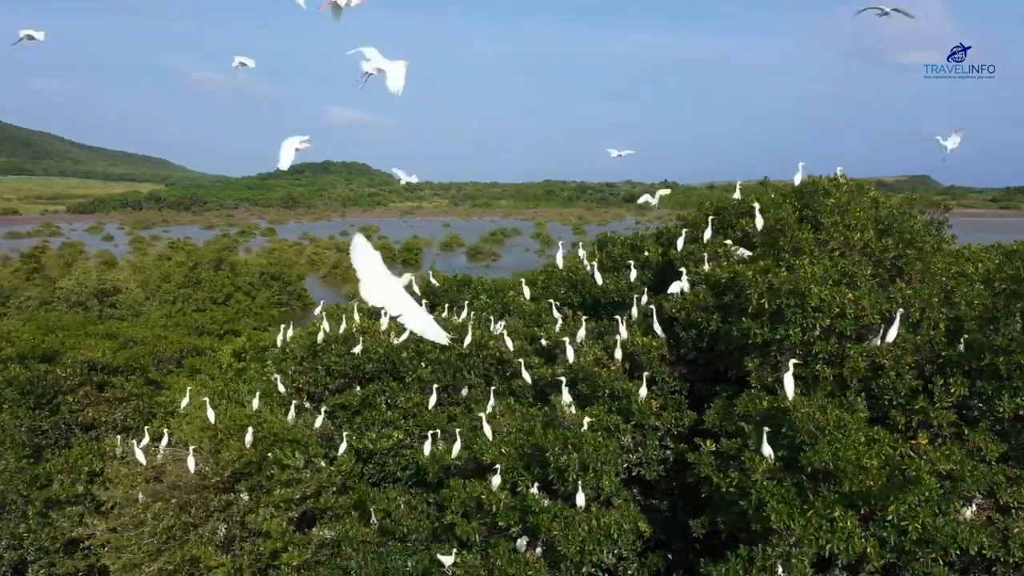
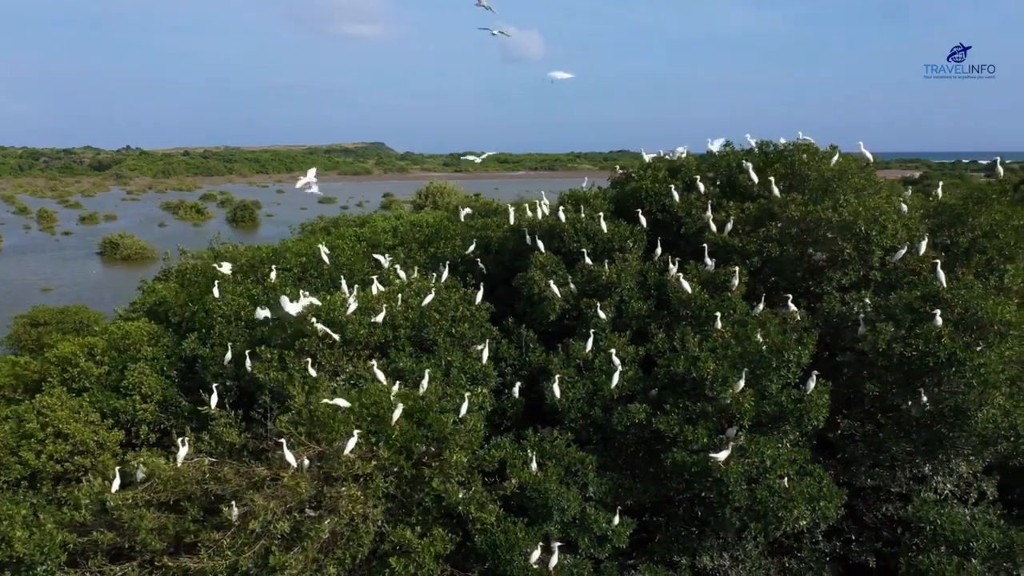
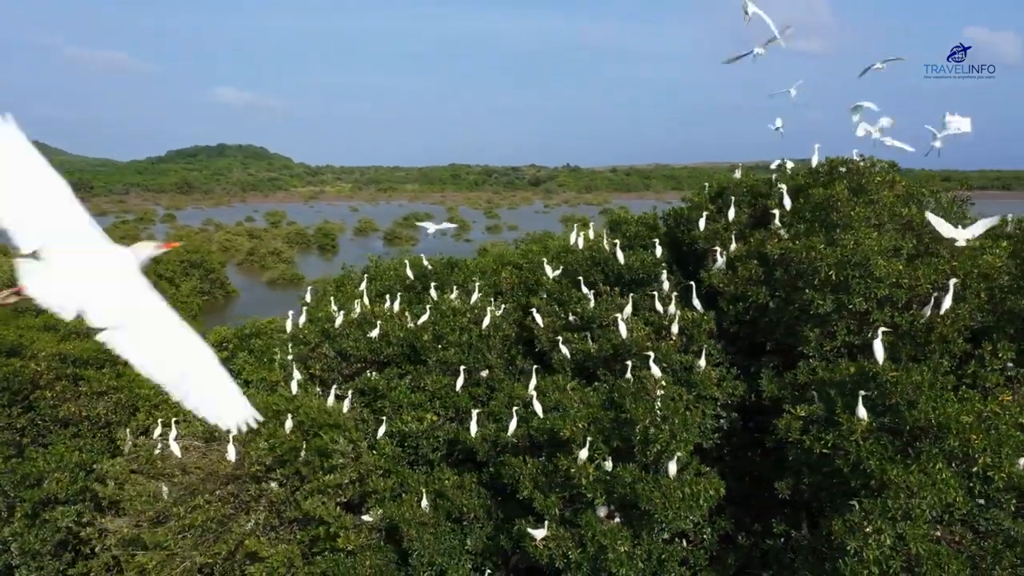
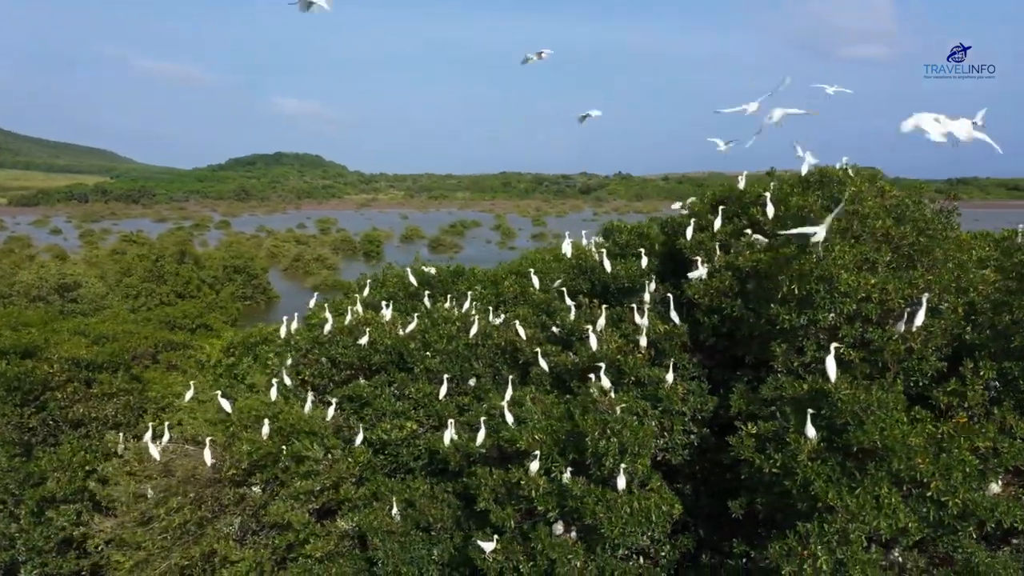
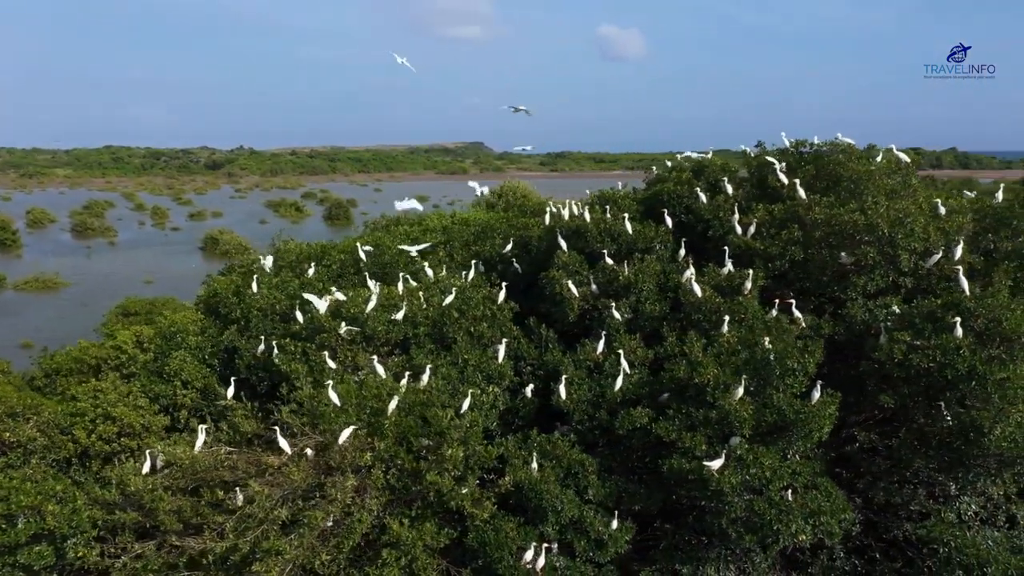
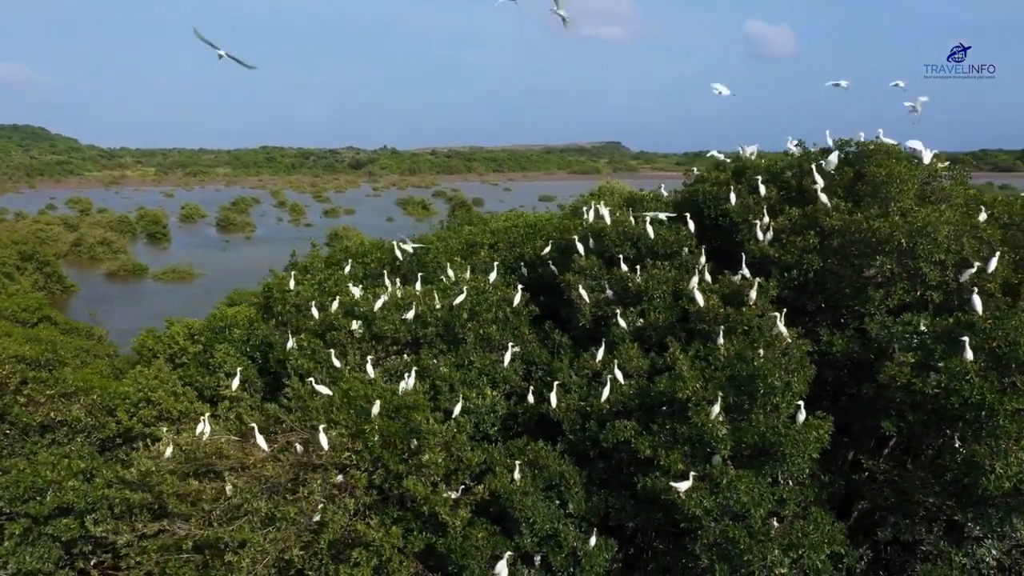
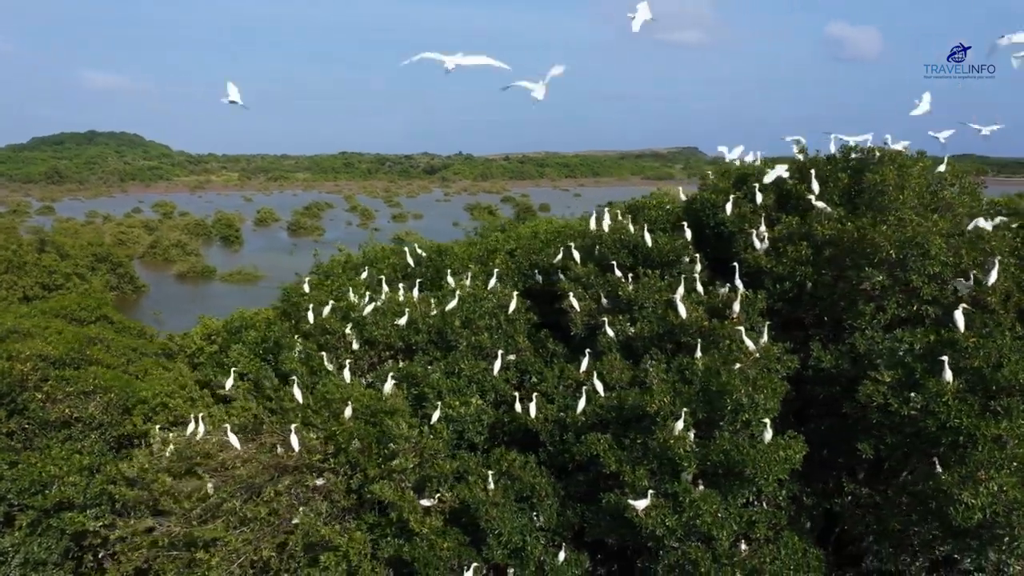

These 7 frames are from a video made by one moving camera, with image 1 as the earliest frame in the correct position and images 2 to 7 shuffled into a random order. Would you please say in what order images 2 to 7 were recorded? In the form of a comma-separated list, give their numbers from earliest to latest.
4, 3, 7, 6, 5, 2
